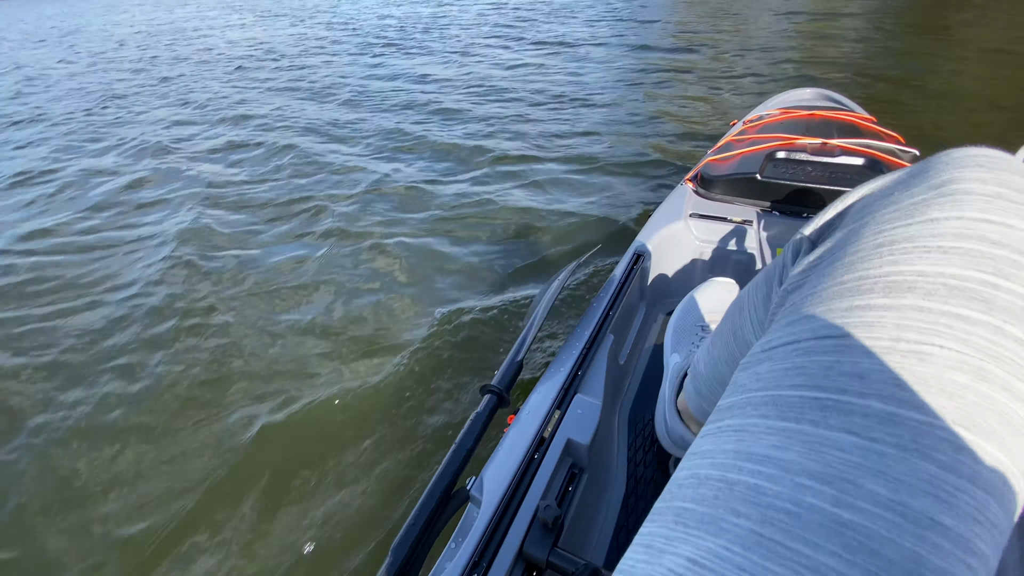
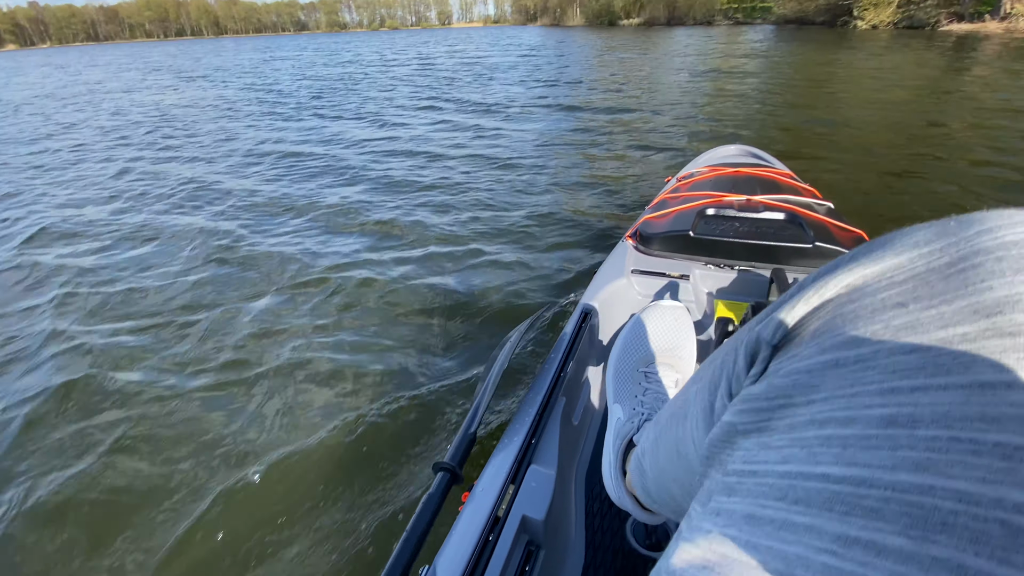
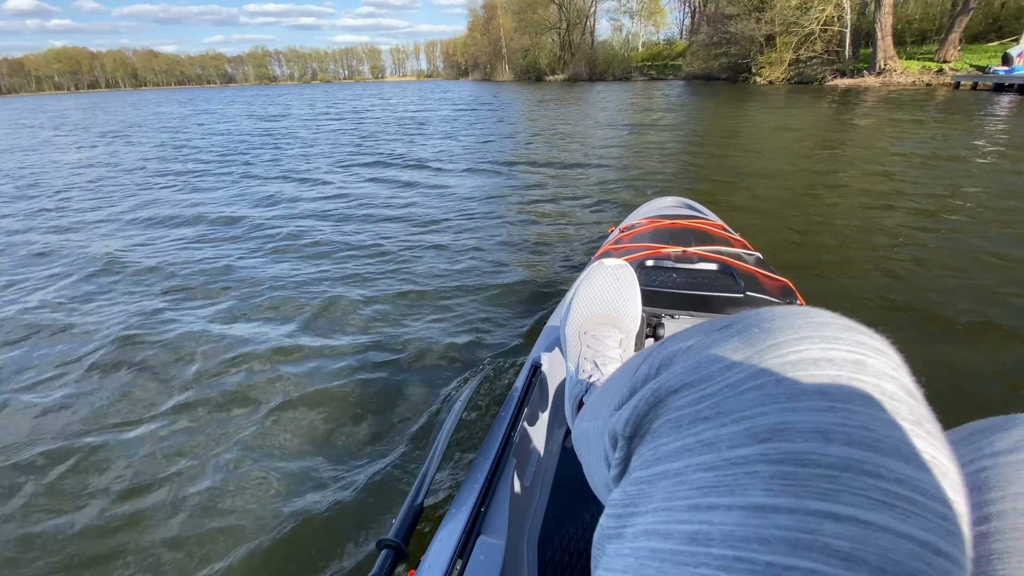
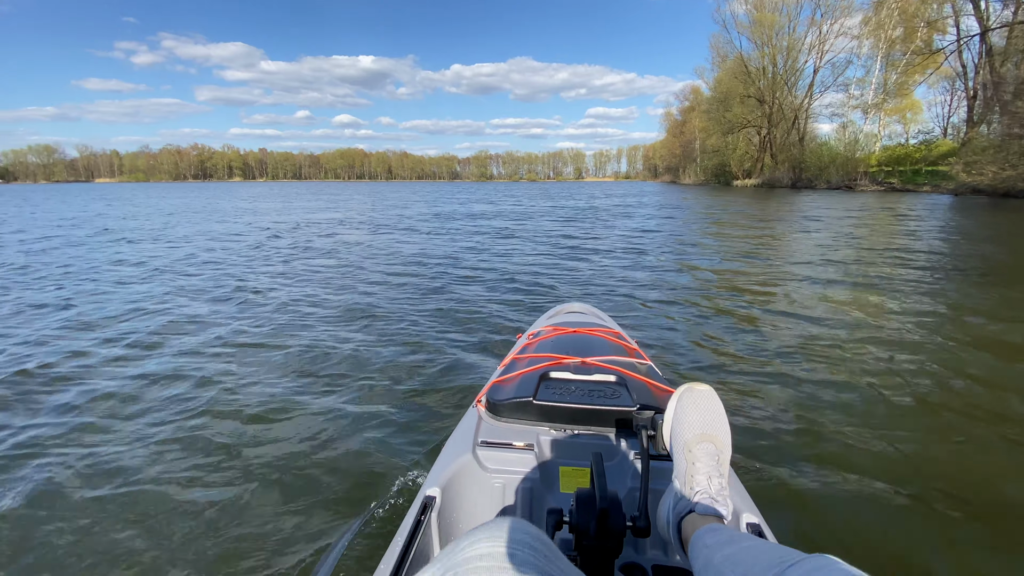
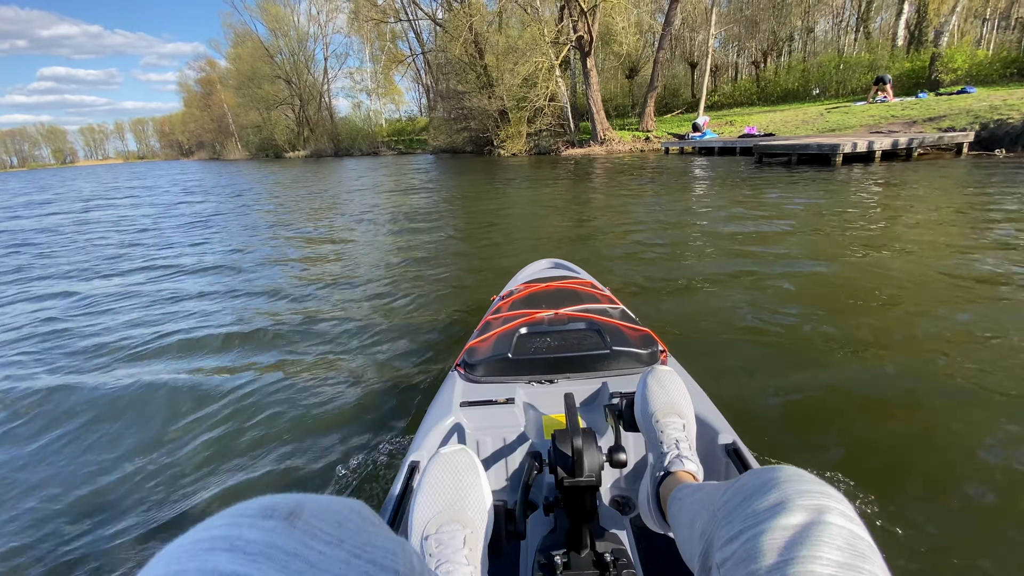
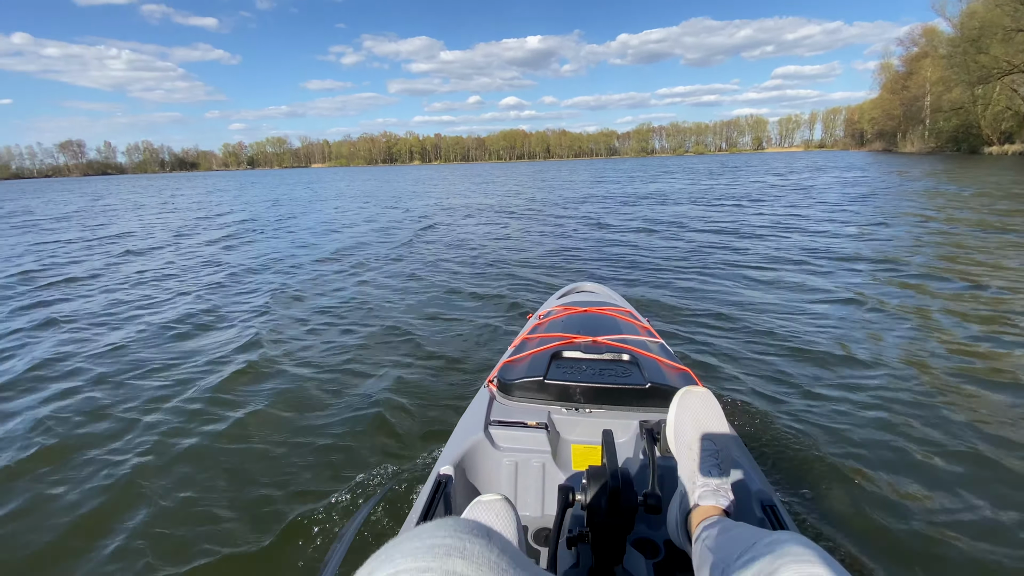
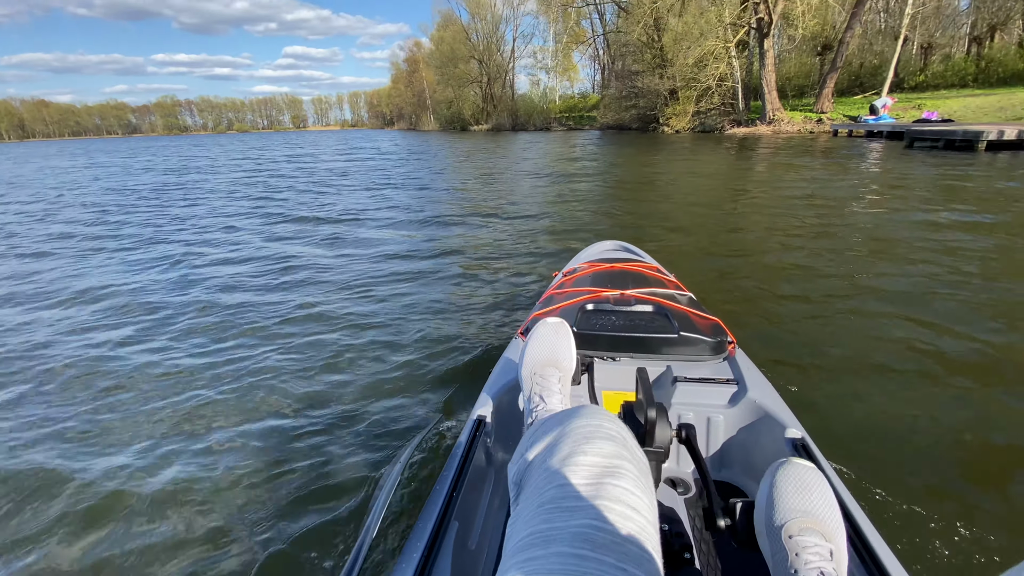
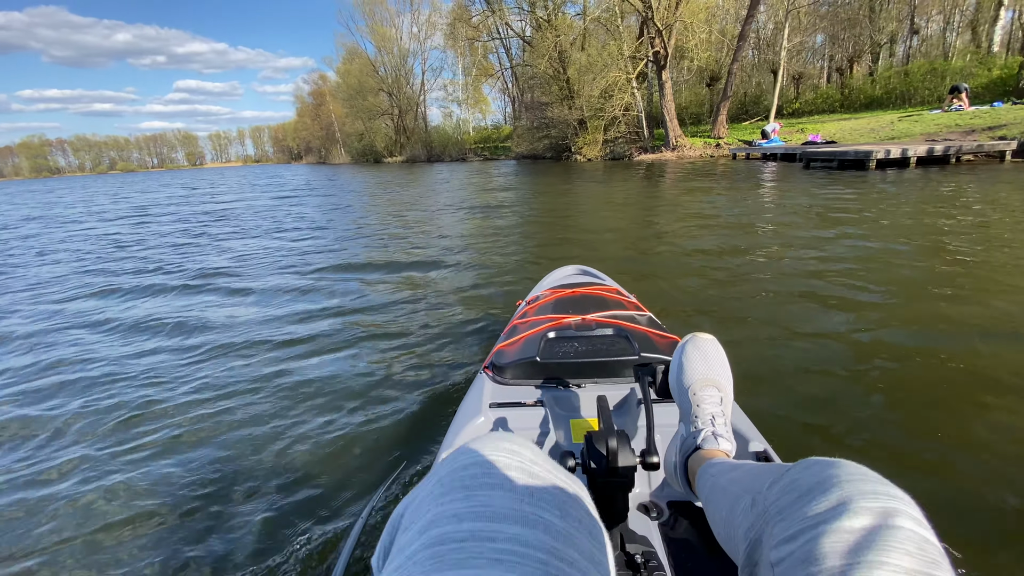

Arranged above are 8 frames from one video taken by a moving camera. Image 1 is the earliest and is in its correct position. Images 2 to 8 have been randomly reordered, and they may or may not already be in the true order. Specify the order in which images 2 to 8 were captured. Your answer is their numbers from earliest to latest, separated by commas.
2, 3, 7, 8, 5, 4, 6
